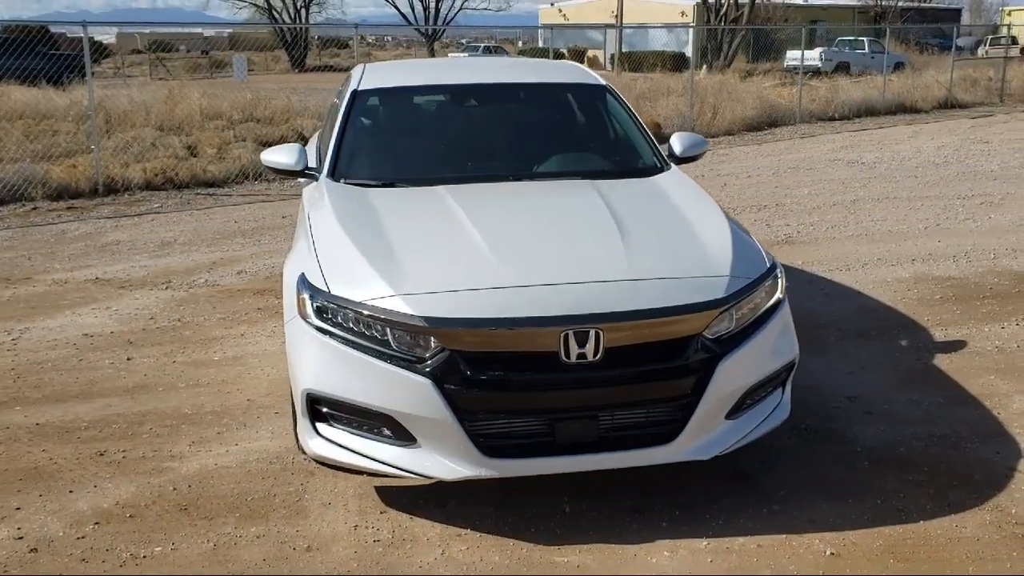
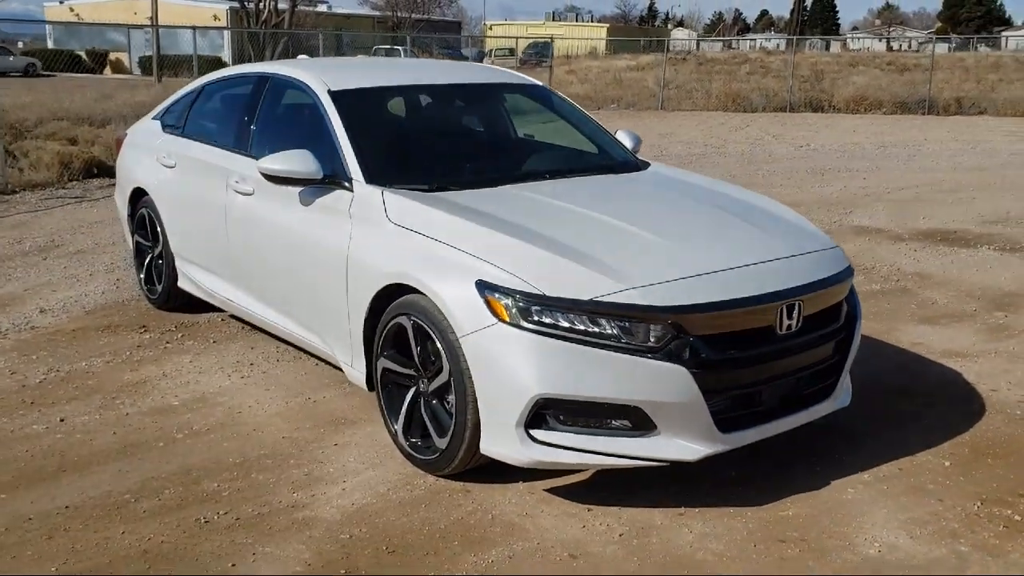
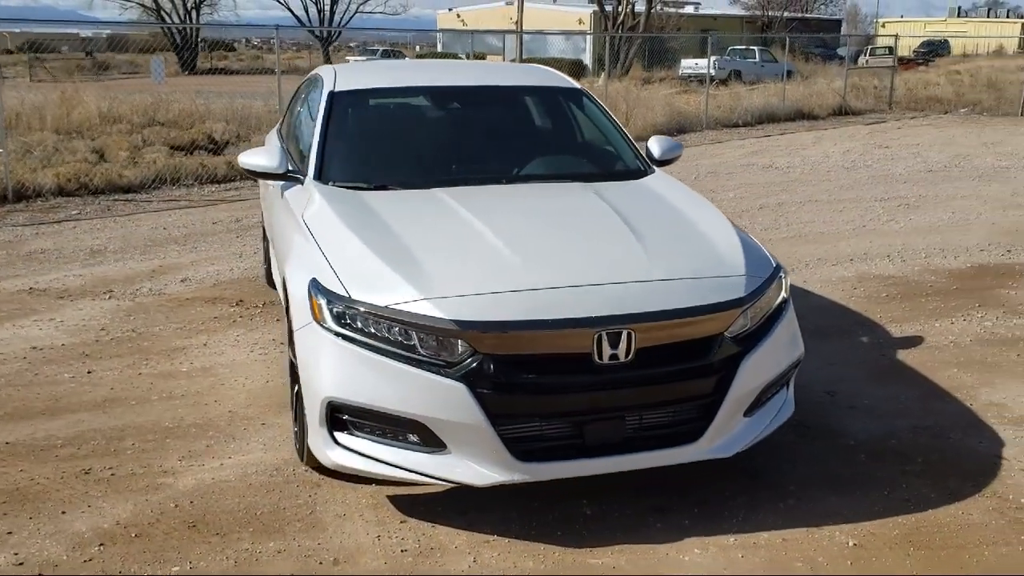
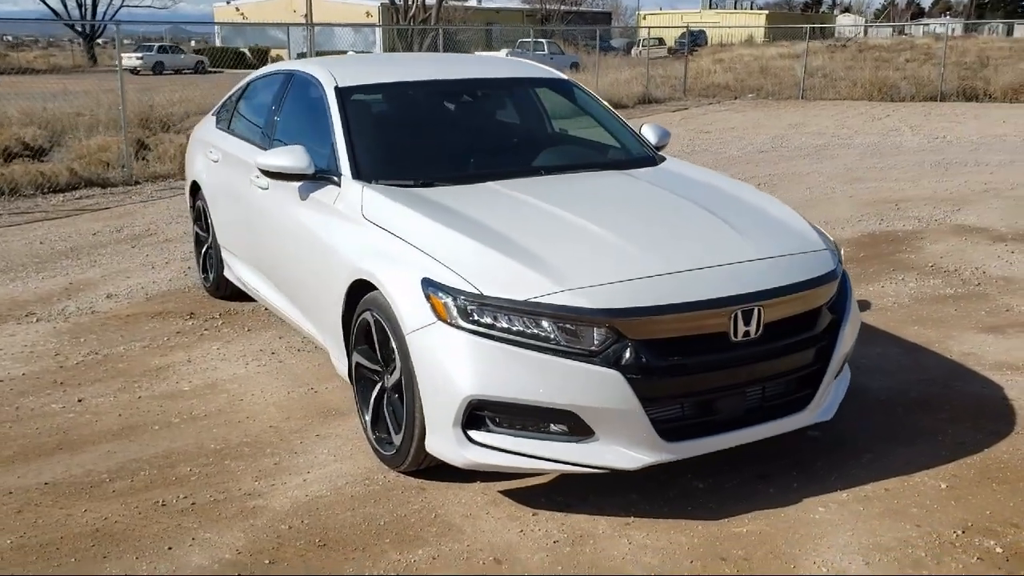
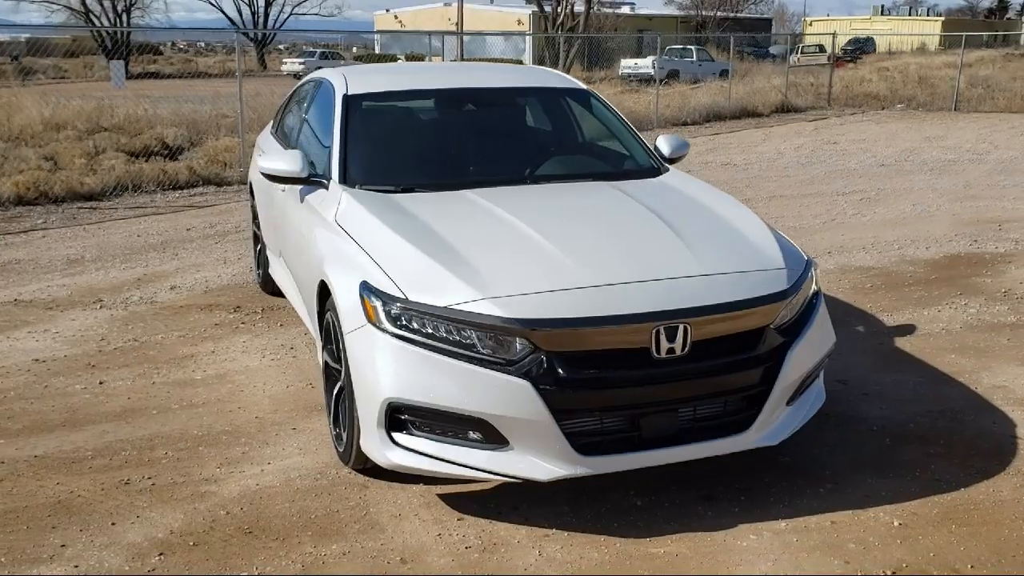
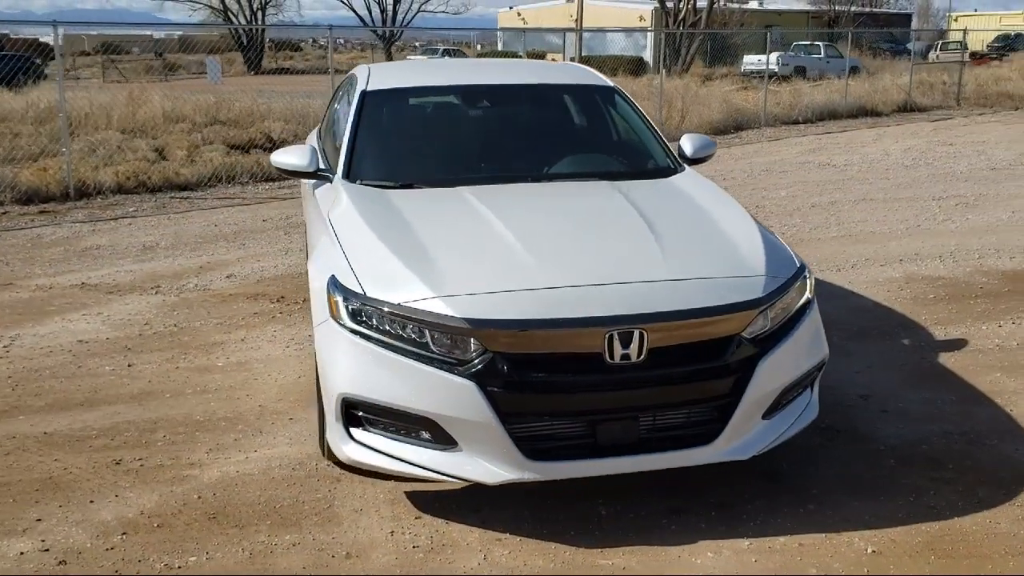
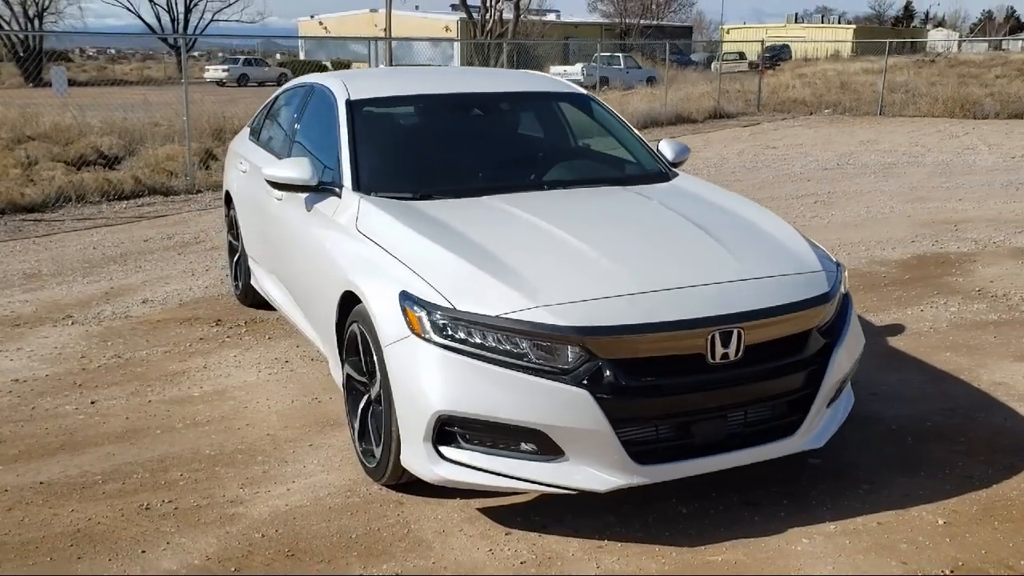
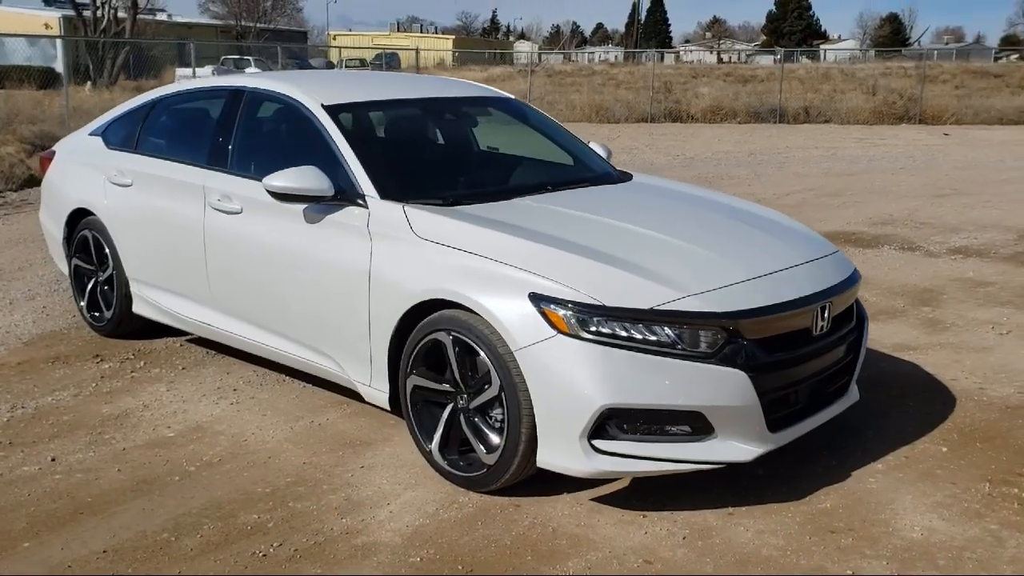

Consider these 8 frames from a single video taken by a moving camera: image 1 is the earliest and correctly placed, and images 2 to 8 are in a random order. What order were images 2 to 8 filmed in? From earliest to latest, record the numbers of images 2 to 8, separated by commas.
6, 3, 5, 7, 4, 2, 8
